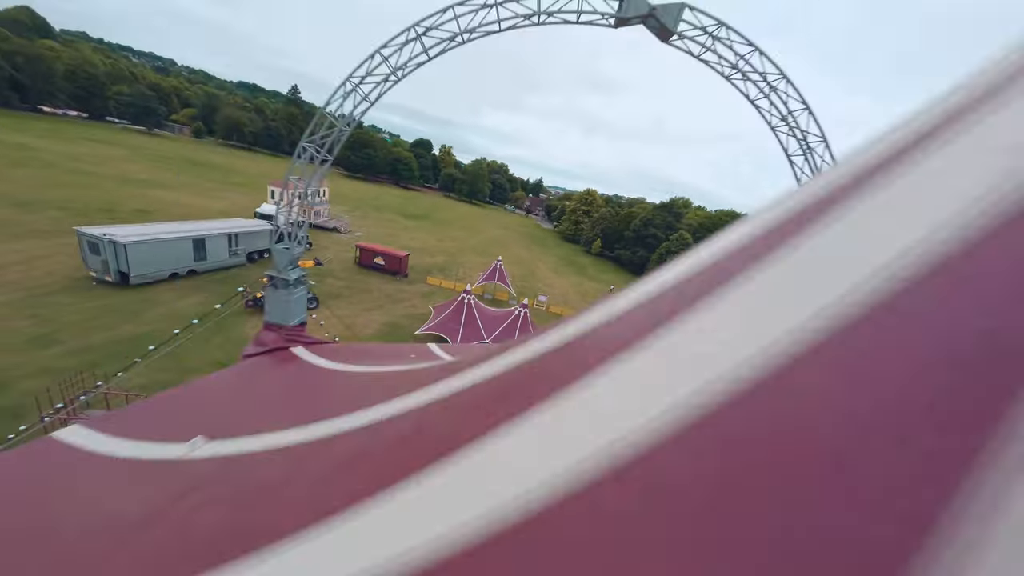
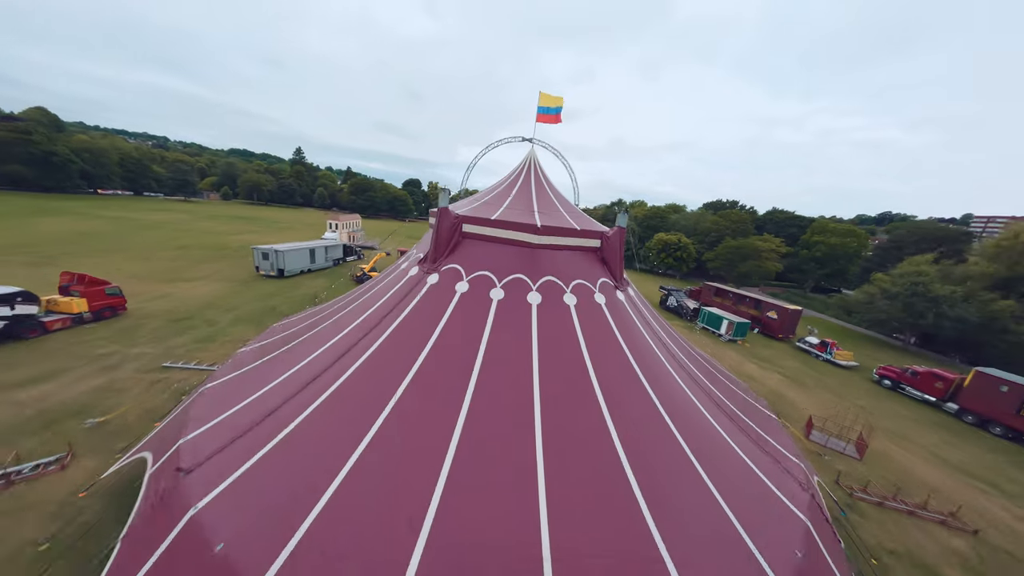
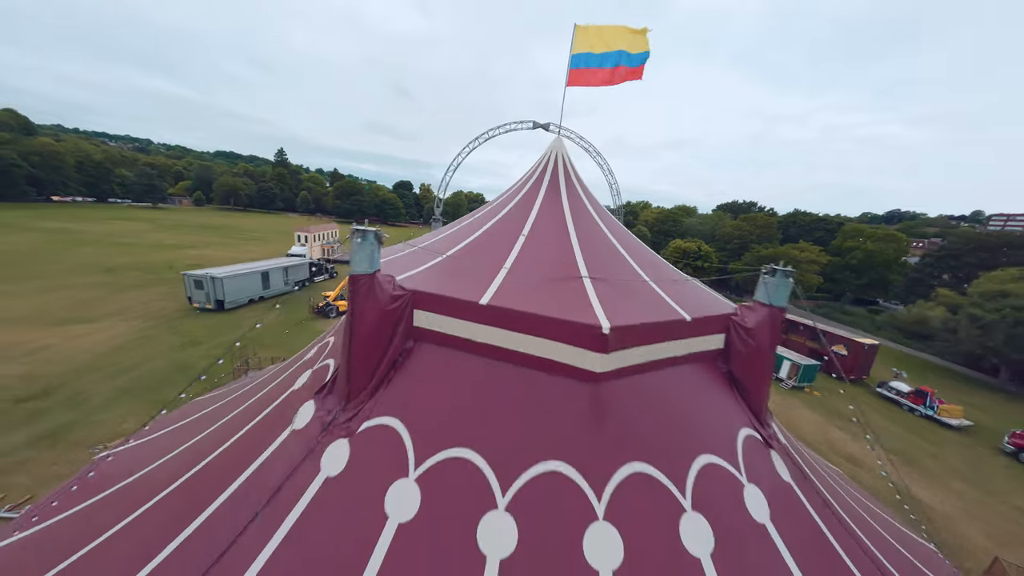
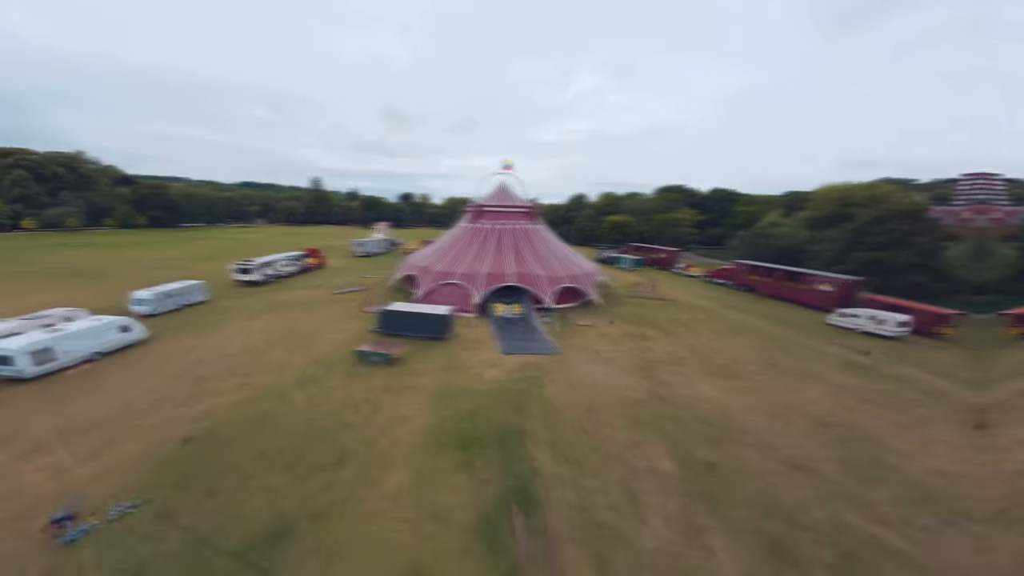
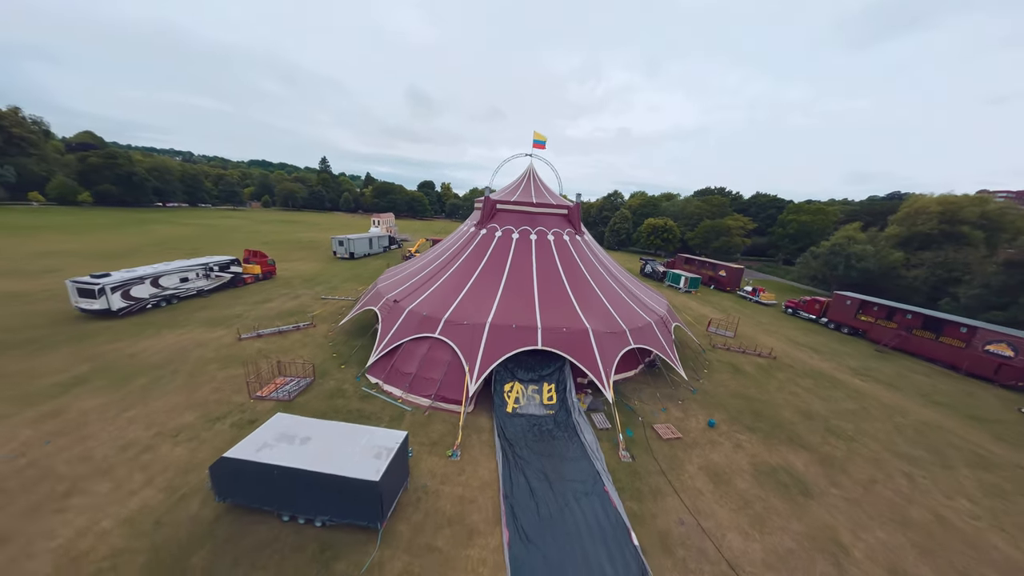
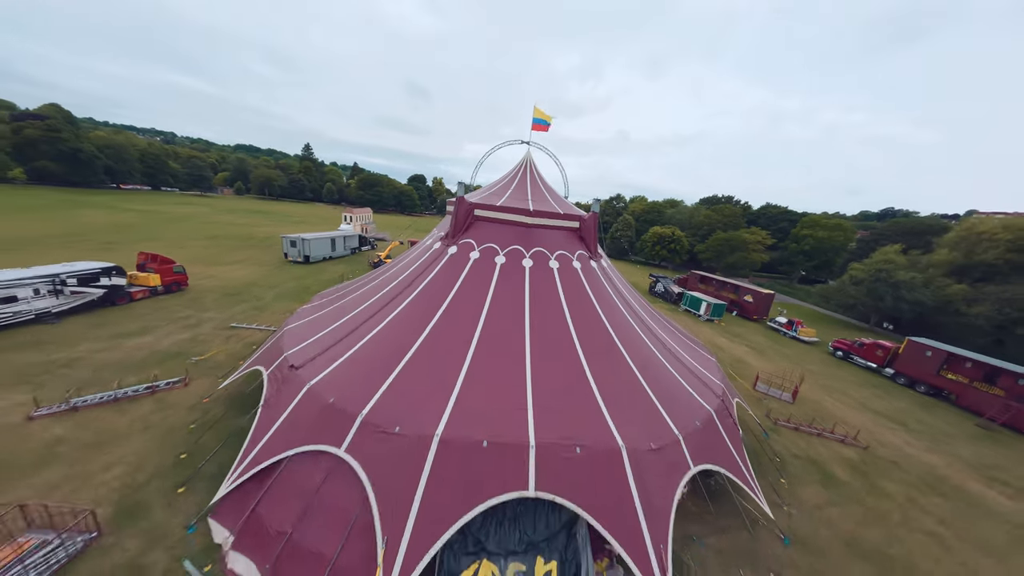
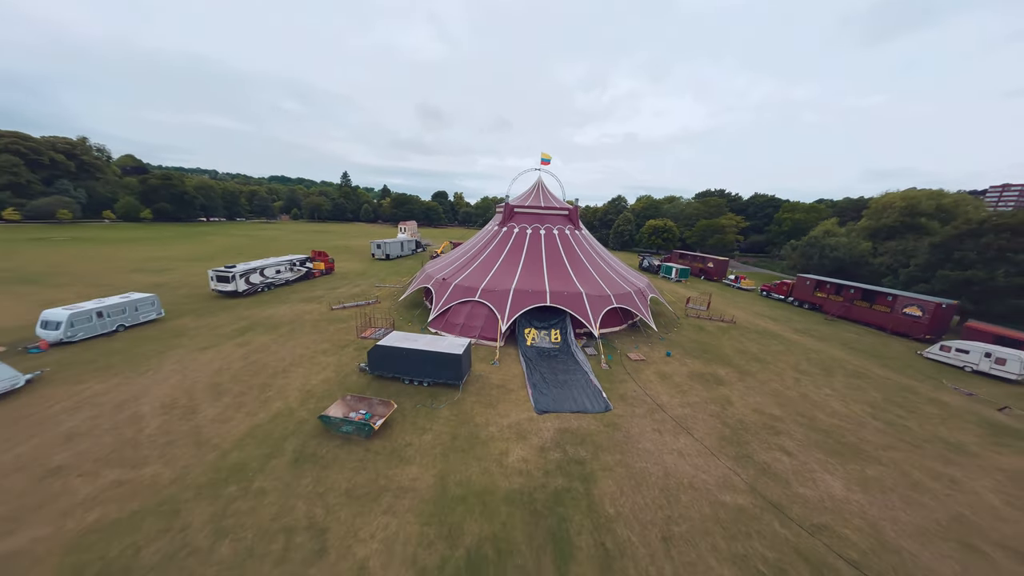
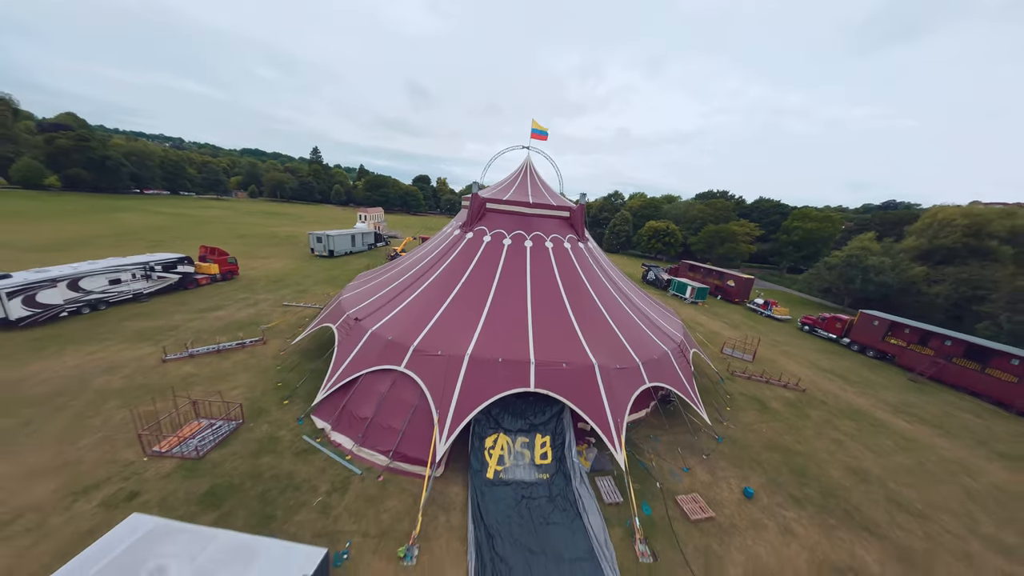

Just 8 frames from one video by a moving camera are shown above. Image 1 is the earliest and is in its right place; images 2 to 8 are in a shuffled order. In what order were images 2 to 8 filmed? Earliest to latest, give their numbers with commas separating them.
3, 2, 6, 8, 5, 7, 4
